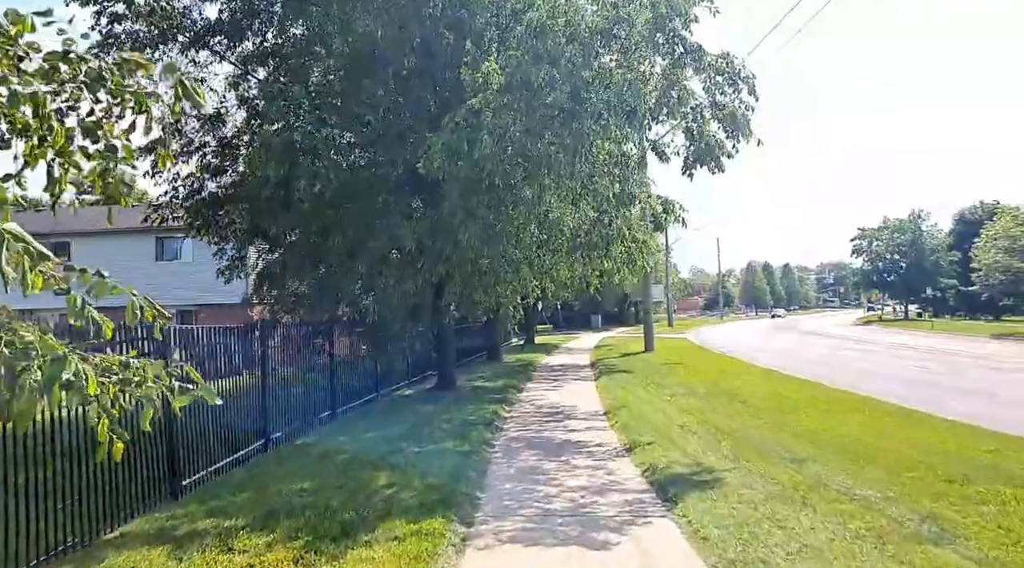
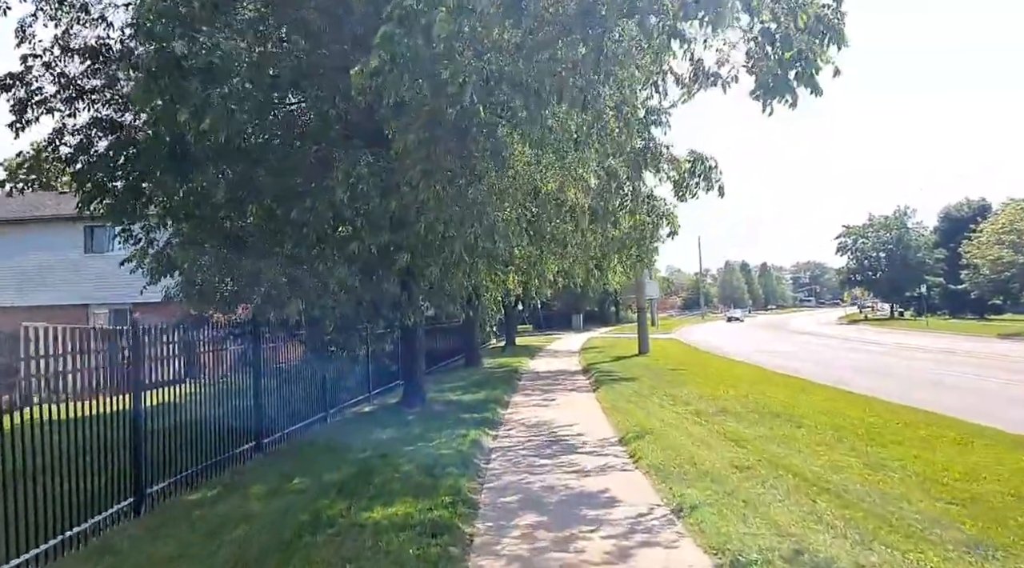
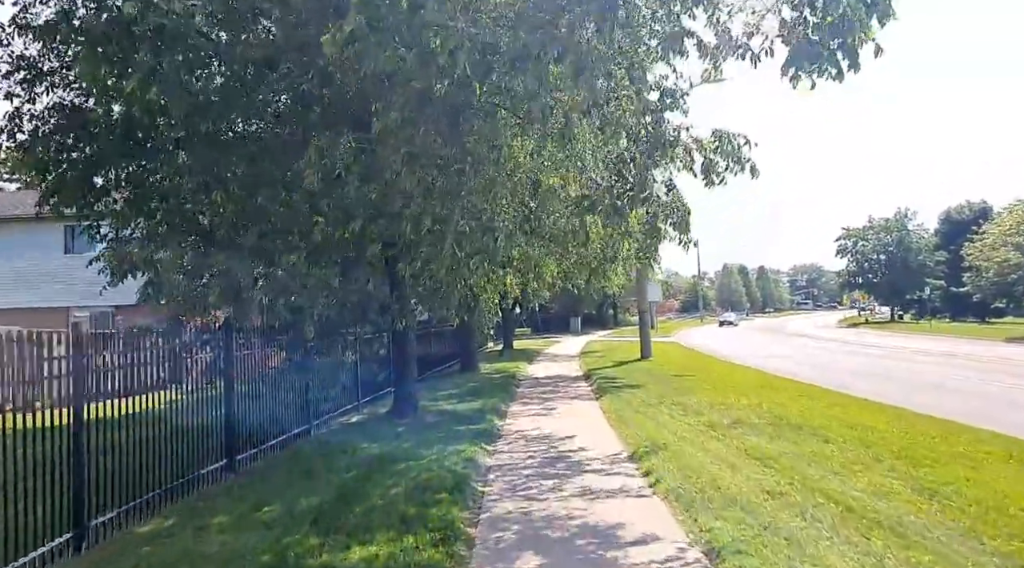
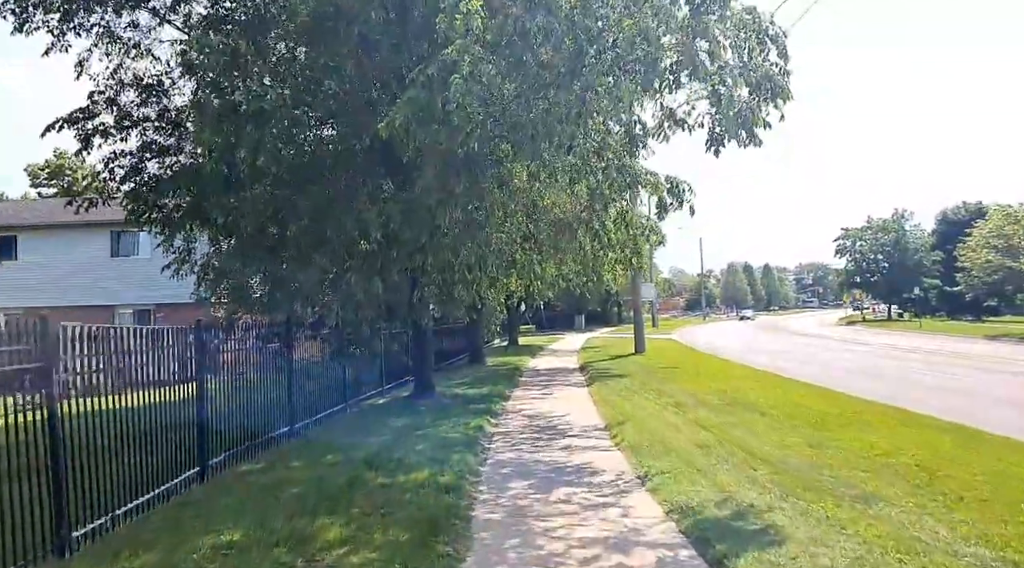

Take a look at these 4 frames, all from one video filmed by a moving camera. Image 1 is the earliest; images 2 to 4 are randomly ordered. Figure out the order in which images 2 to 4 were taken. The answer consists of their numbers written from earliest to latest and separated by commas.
4, 2, 3
